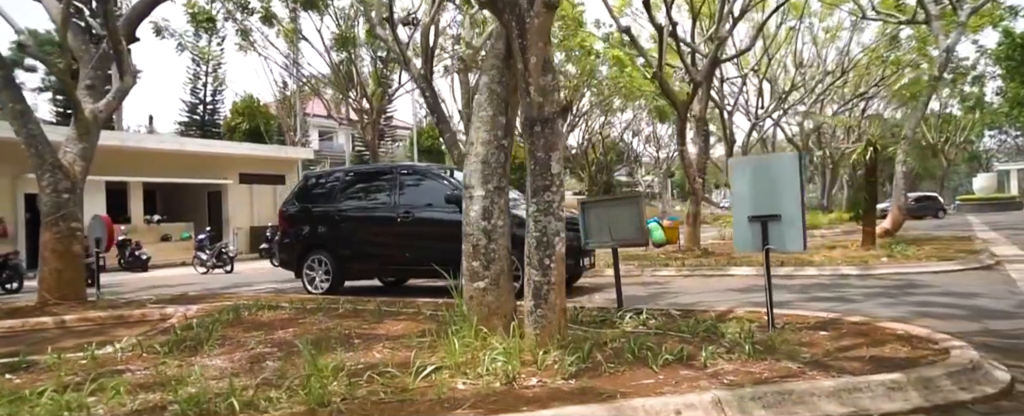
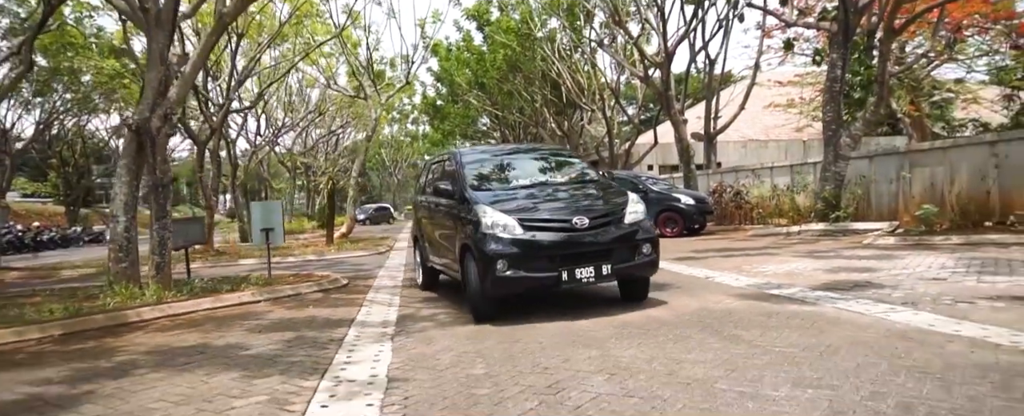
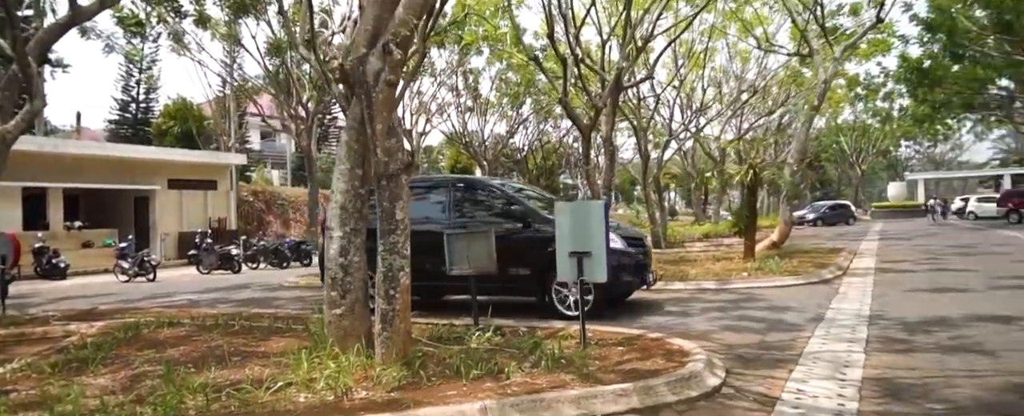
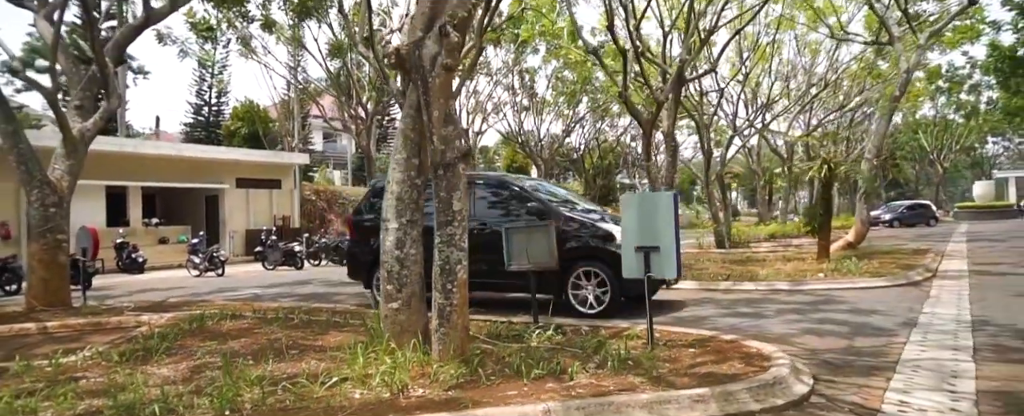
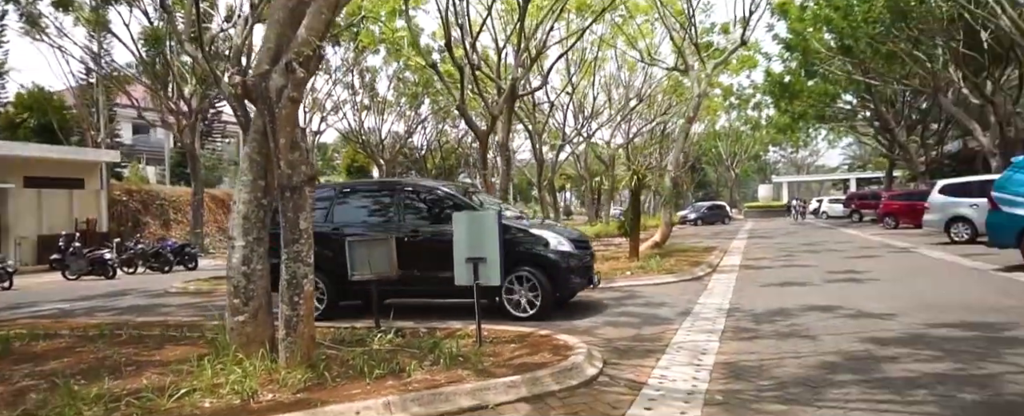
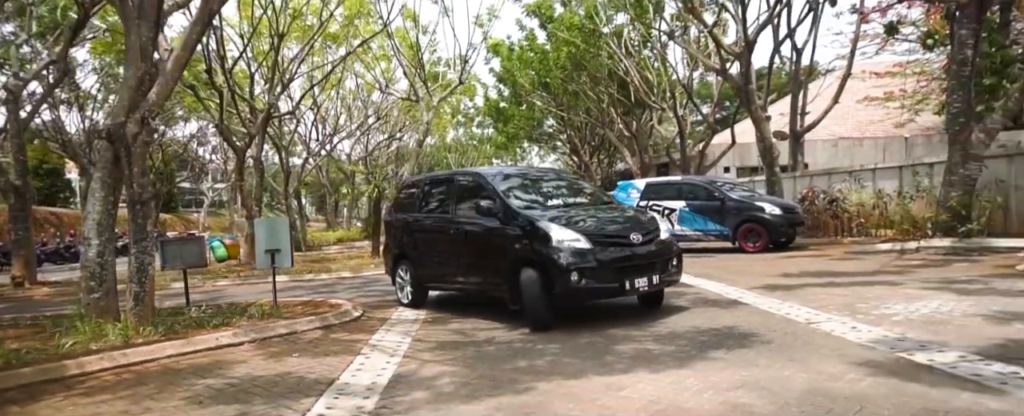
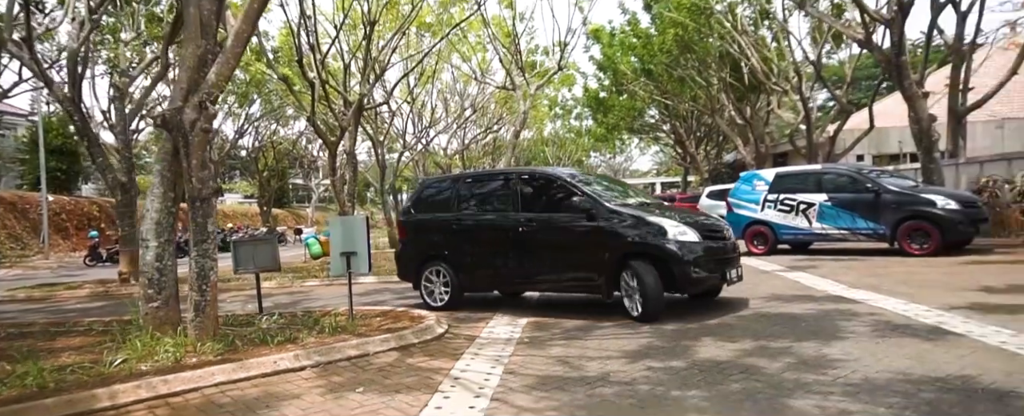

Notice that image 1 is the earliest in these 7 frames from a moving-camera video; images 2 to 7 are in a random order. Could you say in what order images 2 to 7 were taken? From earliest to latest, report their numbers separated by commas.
4, 3, 5, 7, 6, 2
